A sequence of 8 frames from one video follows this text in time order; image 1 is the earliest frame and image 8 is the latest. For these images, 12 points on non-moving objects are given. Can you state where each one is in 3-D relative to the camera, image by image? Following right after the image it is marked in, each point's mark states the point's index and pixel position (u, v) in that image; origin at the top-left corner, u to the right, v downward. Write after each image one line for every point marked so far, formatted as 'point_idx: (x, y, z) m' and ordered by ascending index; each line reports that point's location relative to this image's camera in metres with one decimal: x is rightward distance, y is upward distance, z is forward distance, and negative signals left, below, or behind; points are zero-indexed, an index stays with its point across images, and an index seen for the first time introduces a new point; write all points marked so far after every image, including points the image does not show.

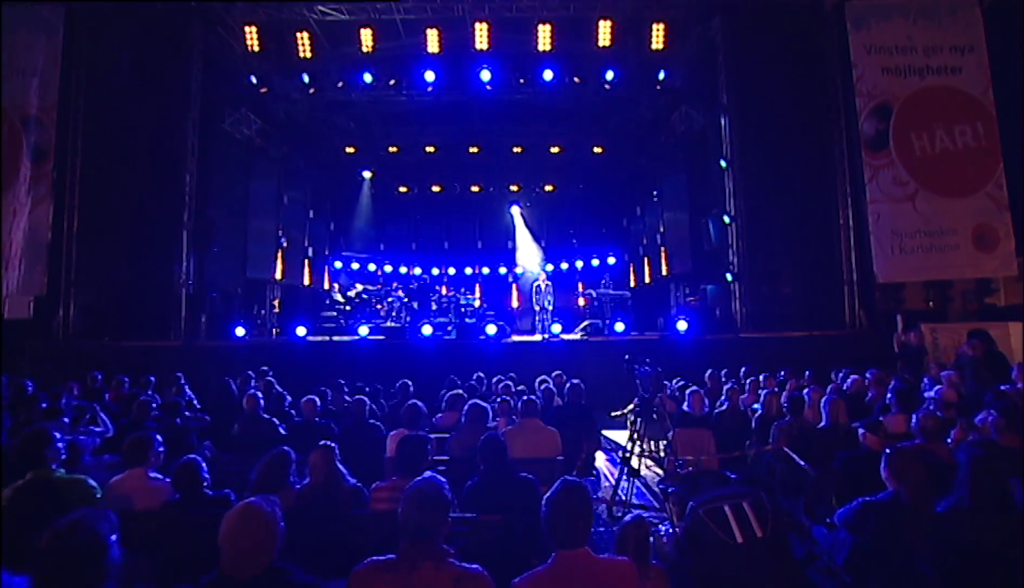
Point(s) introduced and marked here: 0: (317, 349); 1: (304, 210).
0: (-3.3, -0.9, +11.8) m
1: (-5.0, +2.1, +16.5) m
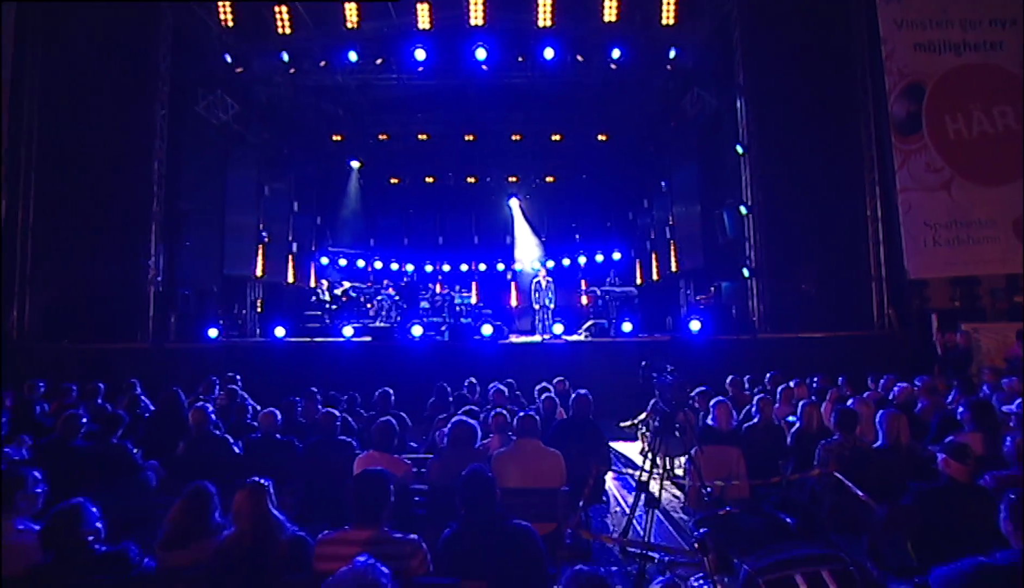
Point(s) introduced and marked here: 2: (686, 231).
0: (-3.3, -0.9, +10.8) m
1: (-5.1, +2.1, +15.5) m
2: (+3.7, +1.3, +14.4) m
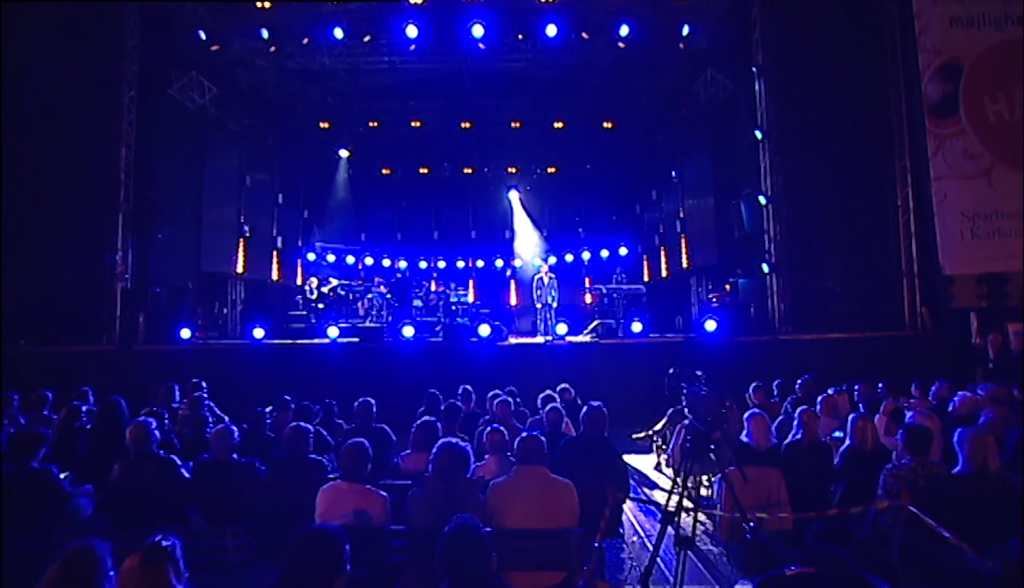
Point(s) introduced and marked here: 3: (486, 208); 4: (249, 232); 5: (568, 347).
0: (-3.3, -0.8, +9.8) m
1: (-5.1, +2.1, +14.5) m
2: (+3.7, +1.4, +13.5) m
3: (-0.6, +2.2, +17.2) m
4: (-5.3, +1.3, +13.8) m
5: (+0.8, -0.8, +10.0) m
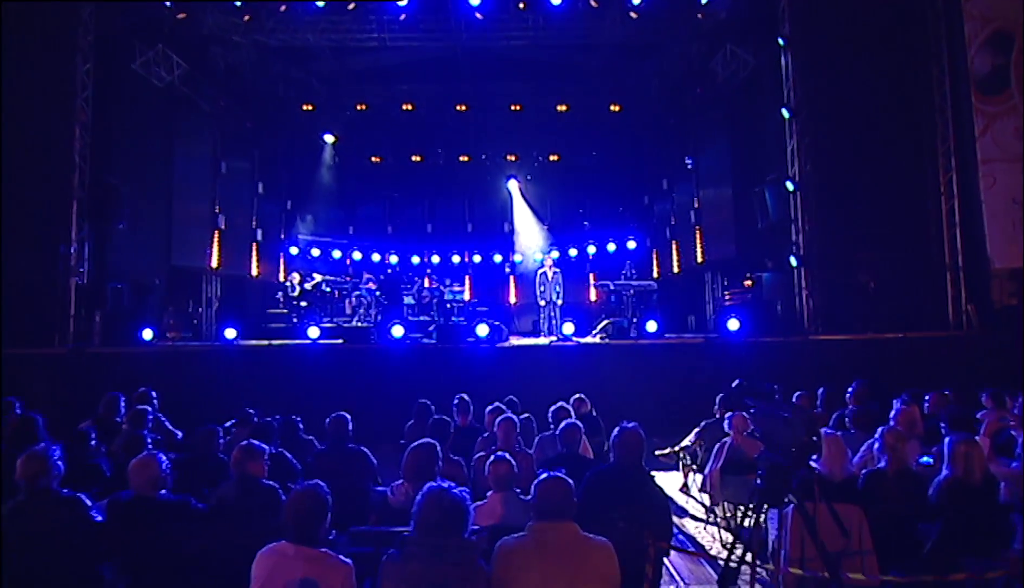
0: (-3.3, -0.8, +8.7) m
1: (-5.1, +2.2, +13.4) m
2: (+3.6, +1.4, +12.4) m
3: (-0.7, +2.2, +16.1) m
4: (-5.3, +1.3, +12.7) m
5: (+0.8, -0.7, +9.0) m
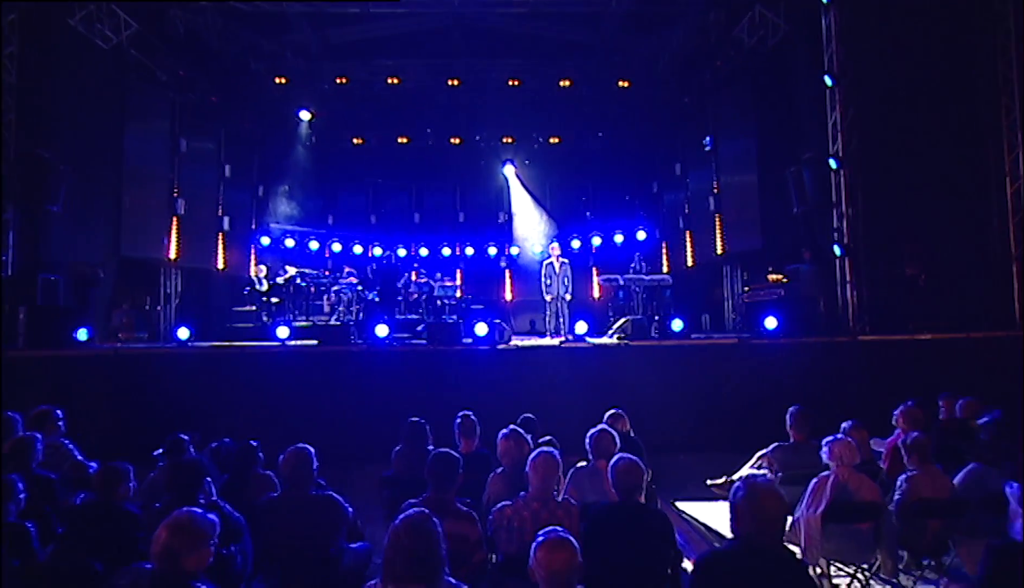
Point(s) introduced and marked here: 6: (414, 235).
0: (-3.2, -0.7, +7.3) m
1: (-5.1, +2.3, +12.0) m
2: (+3.6, +1.5, +11.1) m
3: (-0.8, +2.3, +14.7) m
4: (-5.4, +1.4, +11.2) m
5: (+0.9, -0.6, +7.6) m
6: (-2.1, +1.3, +14.7) m
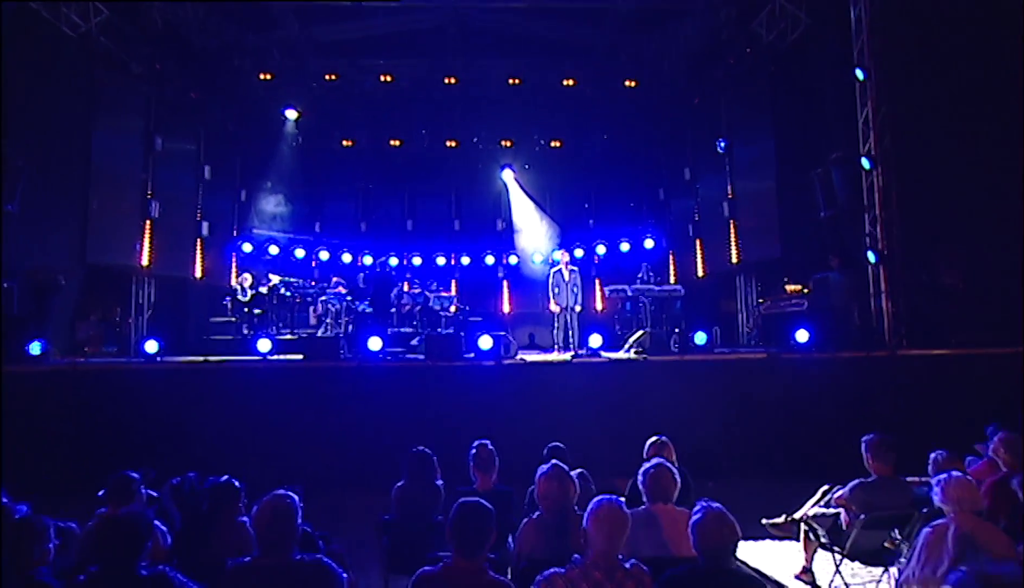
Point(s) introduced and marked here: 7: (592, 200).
0: (-3.1, -0.8, +6.4) m
1: (-5.1, +2.1, +11.1) m
2: (+3.7, +1.3, +10.4) m
3: (-0.8, +2.0, +13.9) m
4: (-5.3, +1.2, +10.3) m
5: (+1.0, -0.7, +6.8) m
6: (-2.1, +1.0, +13.9) m
7: (+1.5, +1.8, +13.6) m
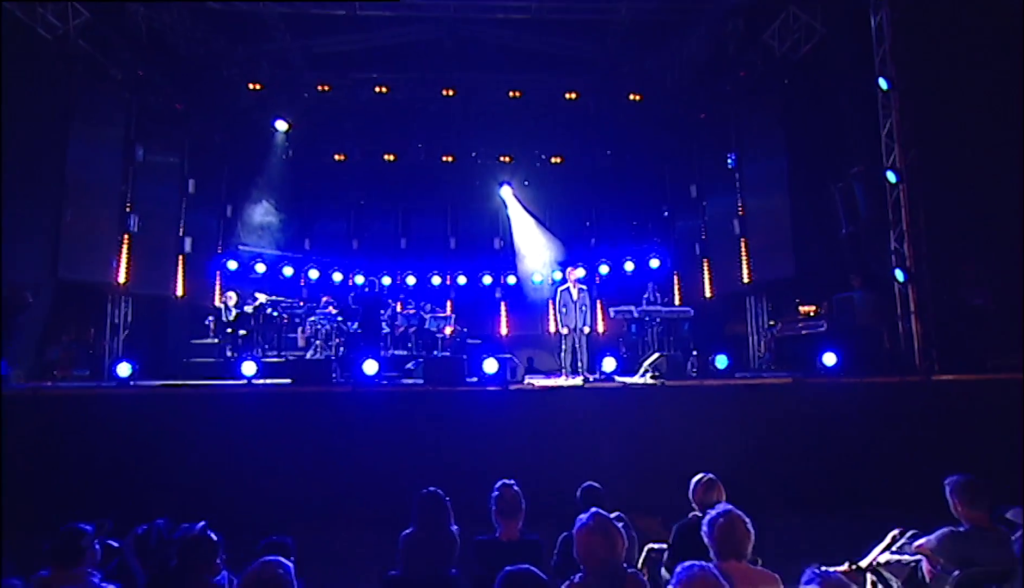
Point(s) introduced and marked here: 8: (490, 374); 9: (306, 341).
0: (-3.0, -0.9, +5.8) m
1: (-5.1, +1.8, +10.5) m
2: (+3.7, +1.0, +10.0) m
3: (-0.8, +1.6, +13.4) m
4: (-5.3, +1.0, +9.7) m
5: (+1.1, -0.9, +6.3) m
6: (-2.2, +0.6, +13.3) m
7: (+1.5, +1.4, +13.1) m
8: (-0.2, -0.9, +7.3) m
9: (-2.9, -0.7, +9.6) m
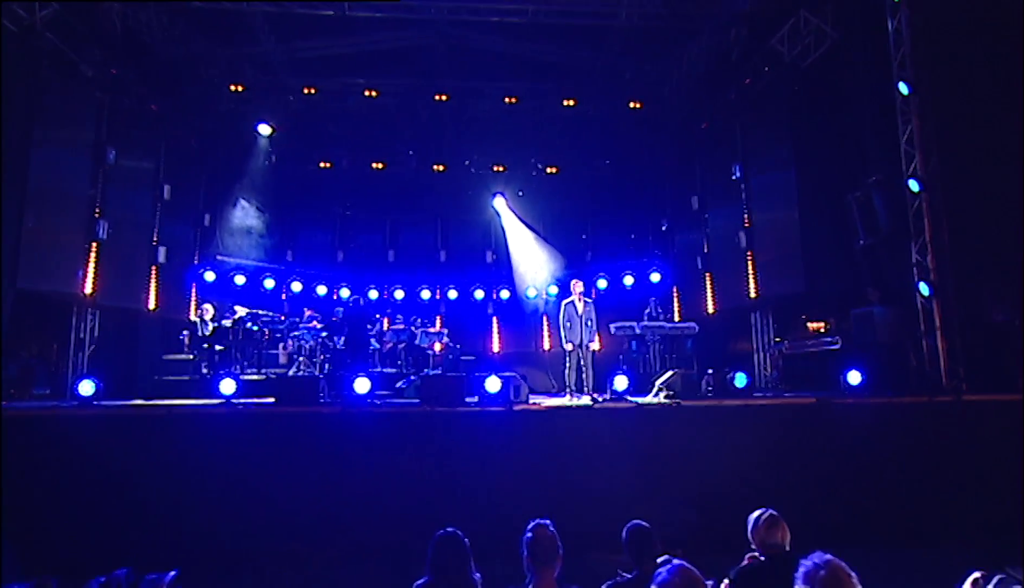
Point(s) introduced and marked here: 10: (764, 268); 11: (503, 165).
0: (-3.0, -1.0, +5.1) m
1: (-5.2, +1.6, +9.9) m
2: (+3.6, +0.8, +9.6) m
3: (-1.0, +1.3, +12.9) m
4: (-5.3, +0.8, +9.1) m
5: (+1.1, -1.0, +5.8) m
6: (-2.3, +0.3, +12.7) m
7: (+1.4, +1.1, +12.7) m
8: (-0.2, -1.0, +6.8) m
9: (-2.9, -0.8, +9.0) m
10: (+3.6, +0.4, +9.8) m
11: (-0.2, +2.3, +12.6) m
